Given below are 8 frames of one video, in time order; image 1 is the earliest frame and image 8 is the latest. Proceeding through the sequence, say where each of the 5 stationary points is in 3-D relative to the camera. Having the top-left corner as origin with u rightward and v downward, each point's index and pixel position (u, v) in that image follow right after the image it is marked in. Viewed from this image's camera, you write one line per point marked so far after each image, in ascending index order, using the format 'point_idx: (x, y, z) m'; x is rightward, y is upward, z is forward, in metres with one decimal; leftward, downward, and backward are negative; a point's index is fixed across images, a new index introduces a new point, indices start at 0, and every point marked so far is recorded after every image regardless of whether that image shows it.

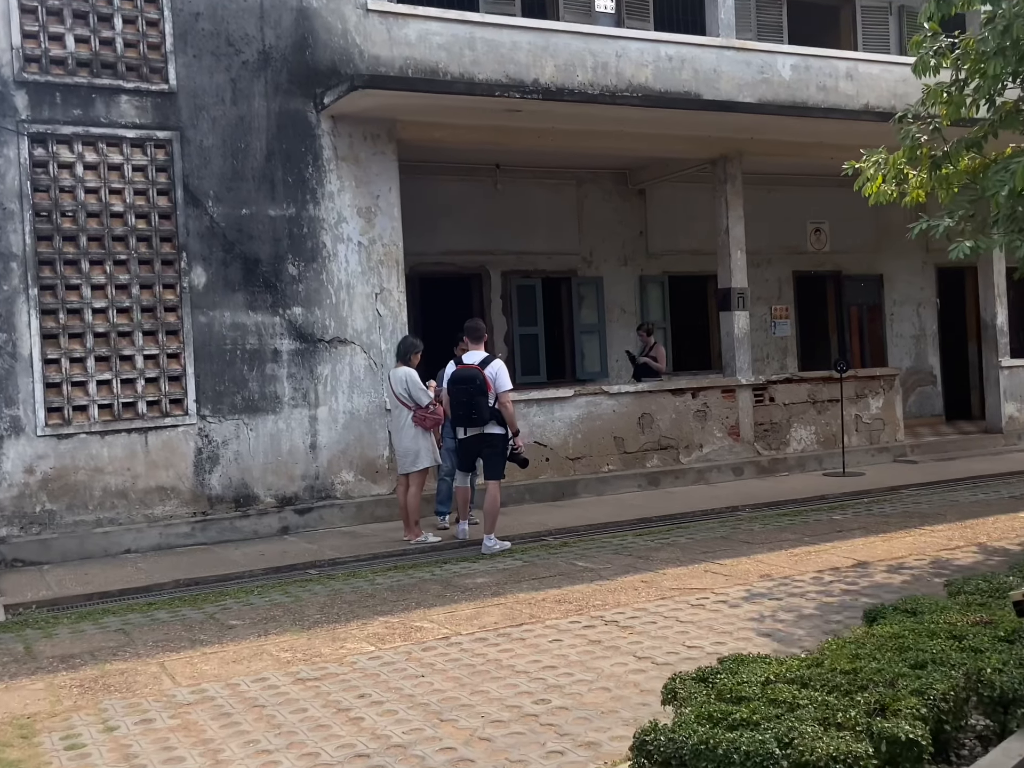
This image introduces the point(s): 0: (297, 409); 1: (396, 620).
0: (-2.0, -0.2, +9.3) m
1: (-0.7, -1.5, +6.2) m
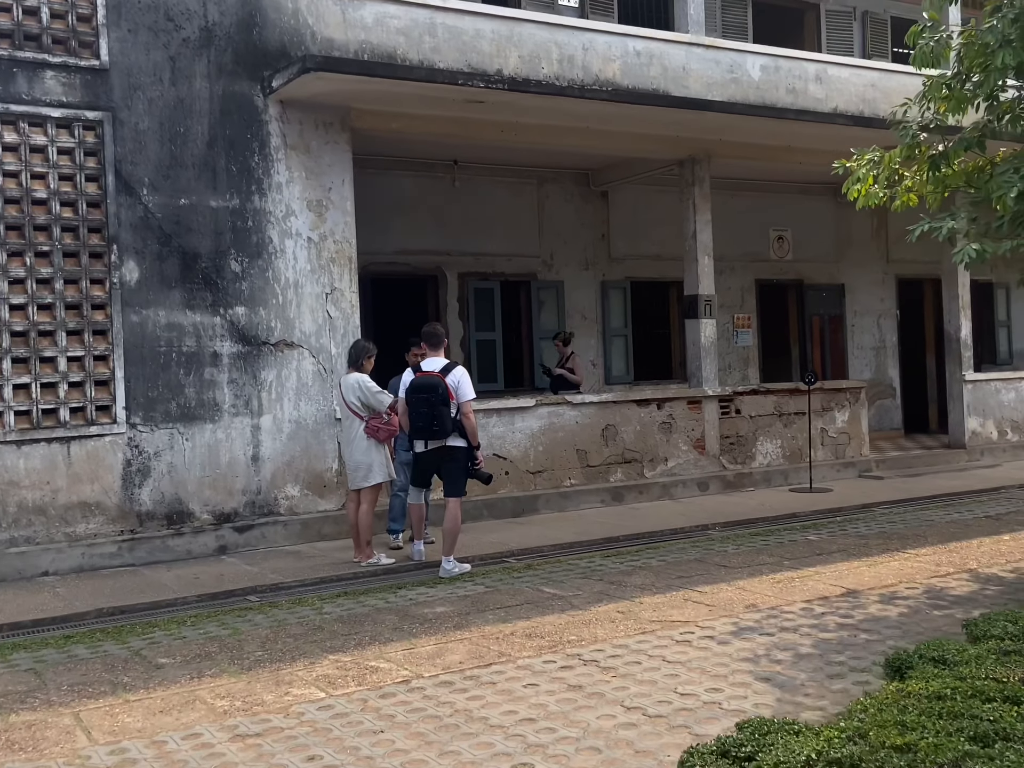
0: (-2.3, -0.3, +8.6) m
1: (-0.9, -1.5, +5.5) m
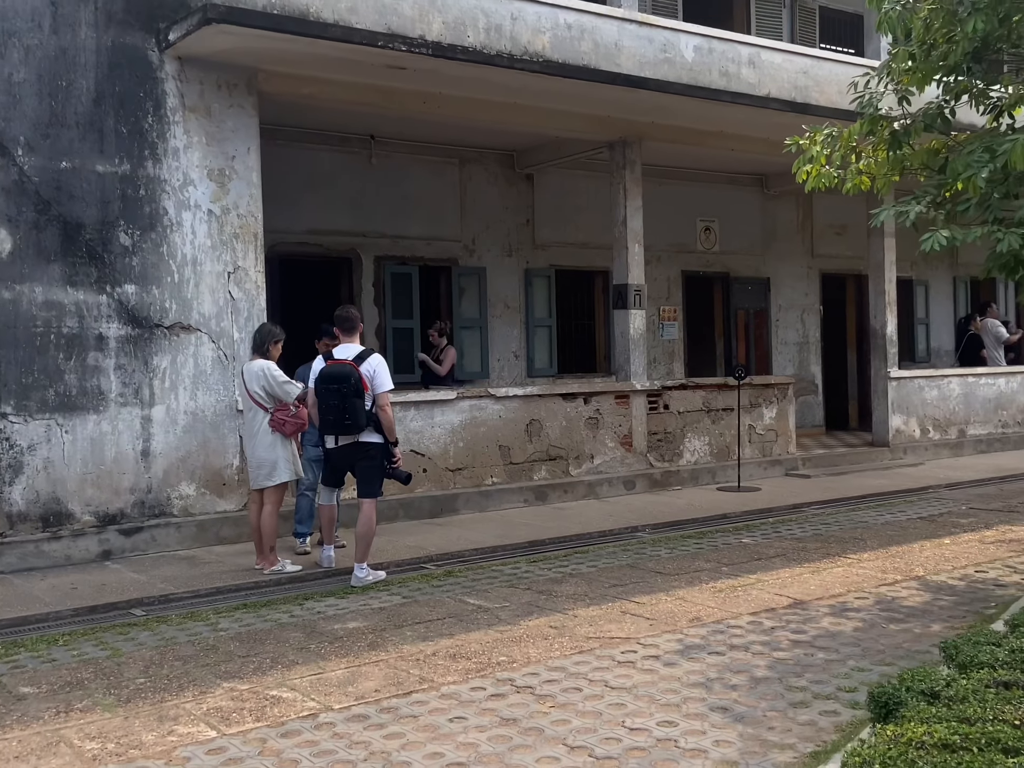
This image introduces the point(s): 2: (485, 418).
0: (-3.0, -0.2, +7.7) m
1: (-1.3, -1.5, +4.8) m
2: (-0.3, -0.3, +9.6) m
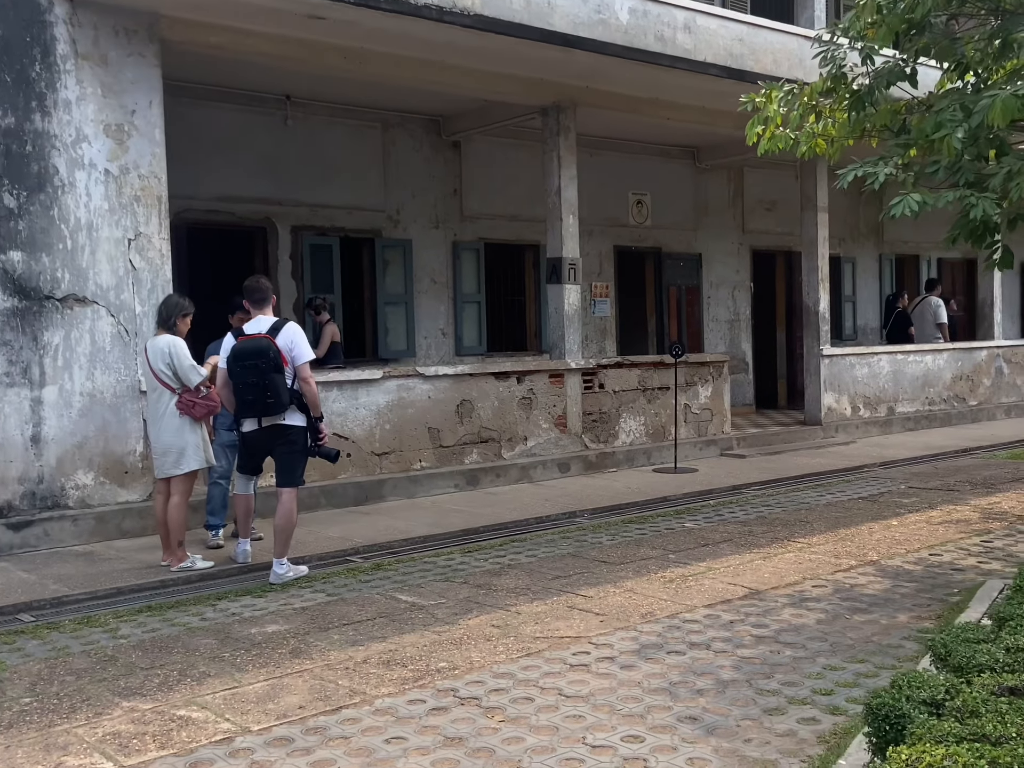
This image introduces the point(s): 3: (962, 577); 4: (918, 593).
0: (-3.4, 0.0, +7.0) m
1: (-1.5, -1.4, +4.2) m
2: (-0.9, -0.1, +9.1) m
3: (+2.6, -1.1, +5.8) m
4: (+2.2, -1.2, +5.5) m
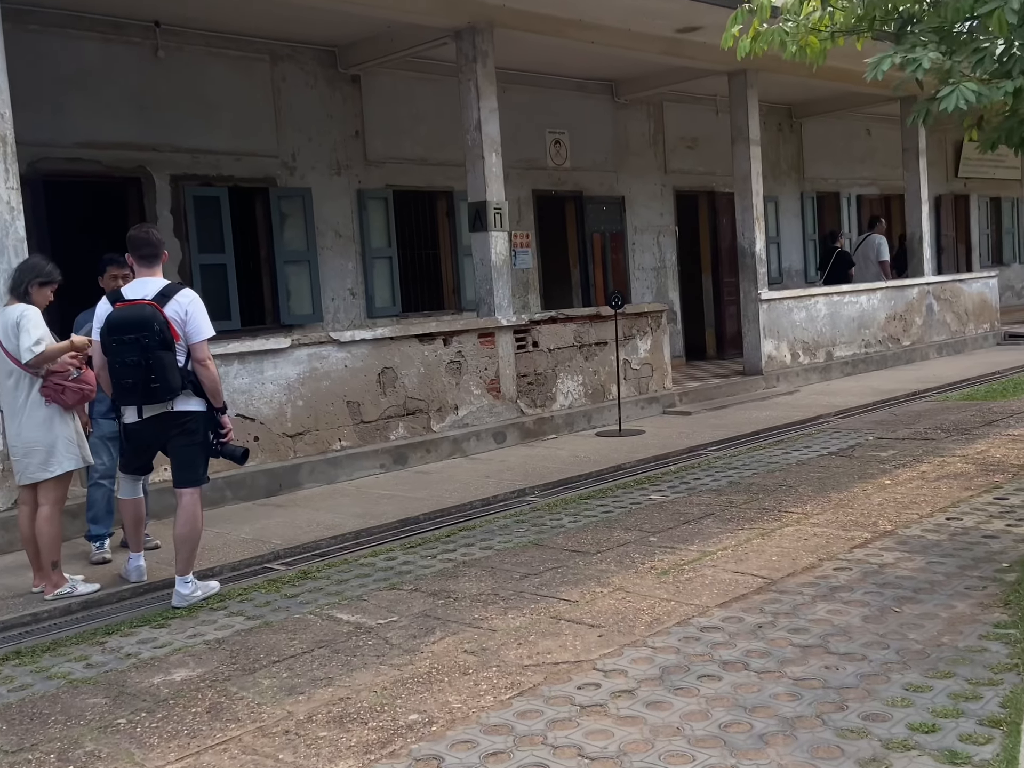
0: (-3.7, 0.0, +5.5) m
1: (-1.5, -1.3, +3.0) m
2: (-1.4, +0.1, +7.8) m
3: (+2.4, -0.8, +5.0) m
4: (+2.1, -0.9, +4.7) m
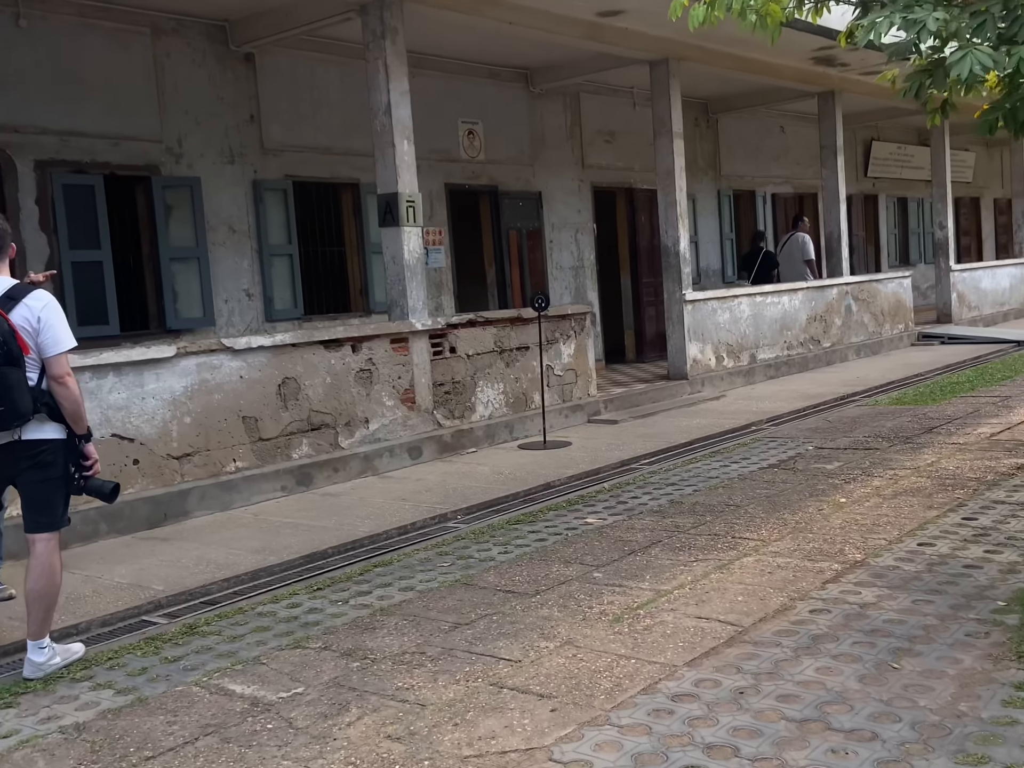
0: (-4.1, -0.1, +4.4) m
1: (-1.6, -1.4, +2.1) m
2: (-2.0, 0.0, +6.9) m
3: (+2.1, -0.9, +4.5) m
4: (+1.8, -0.9, +4.1) m
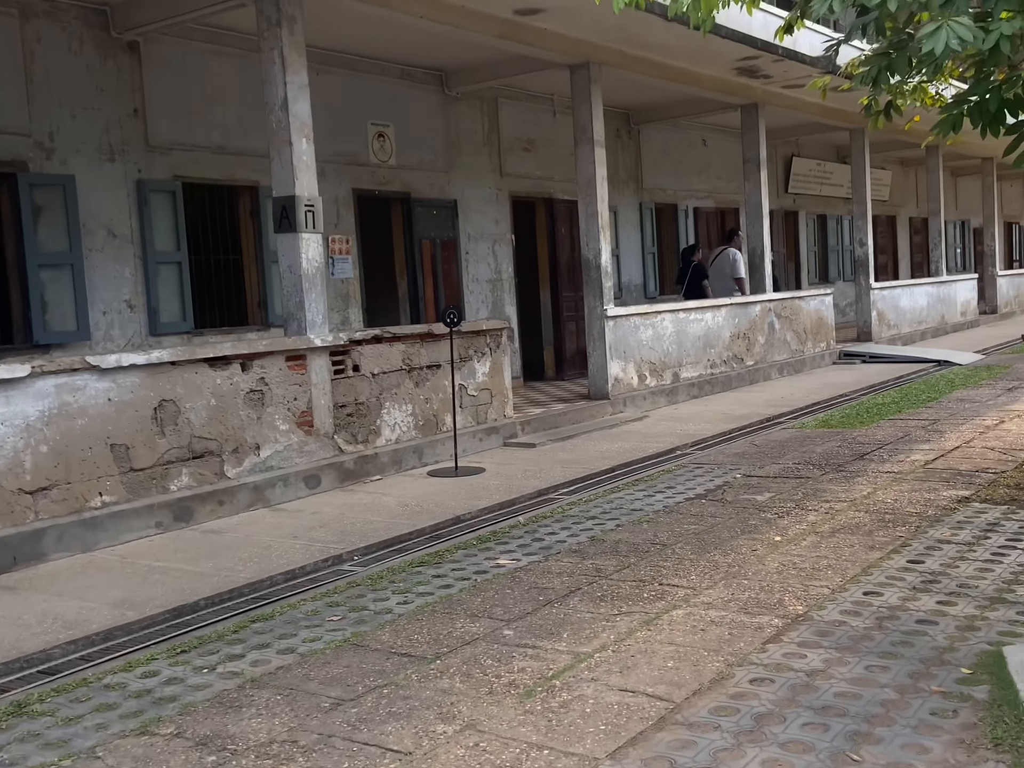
0: (-4.5, -0.2, +3.4) m
1: (-1.8, -1.5, +1.3) m
2: (-2.6, -0.1, +6.1) m
3: (+1.7, -1.0, +4.0) m
4: (+1.4, -1.1, +3.6) m
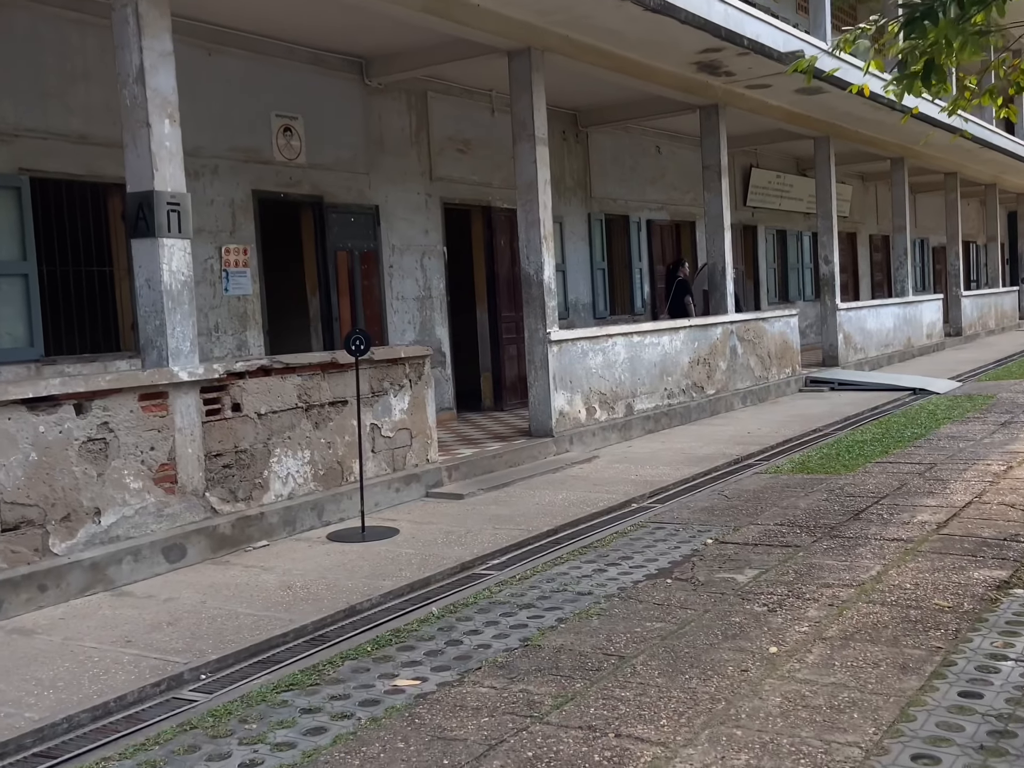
0: (-4.7, -0.4, +1.6) m
1: (-2.0, -1.7, -0.3) m
2: (-3.0, -0.4, +4.5) m
3: (+1.4, -1.2, +2.5) m
4: (+1.1, -1.3, +2.1) m
